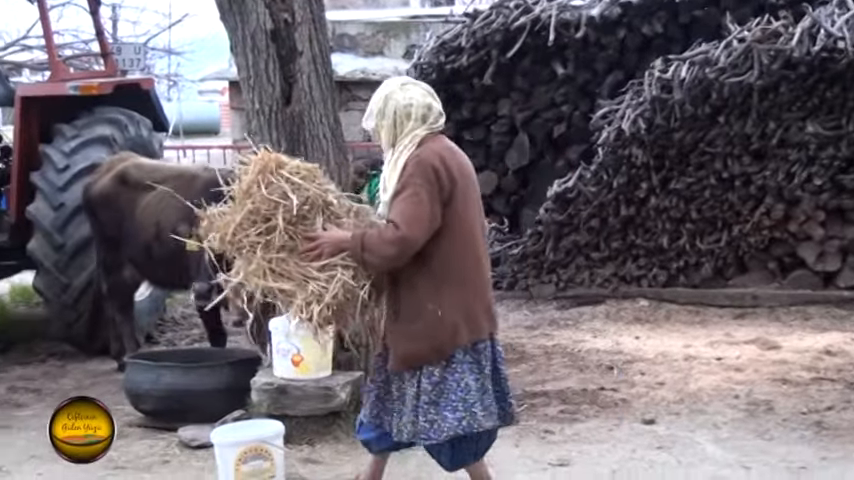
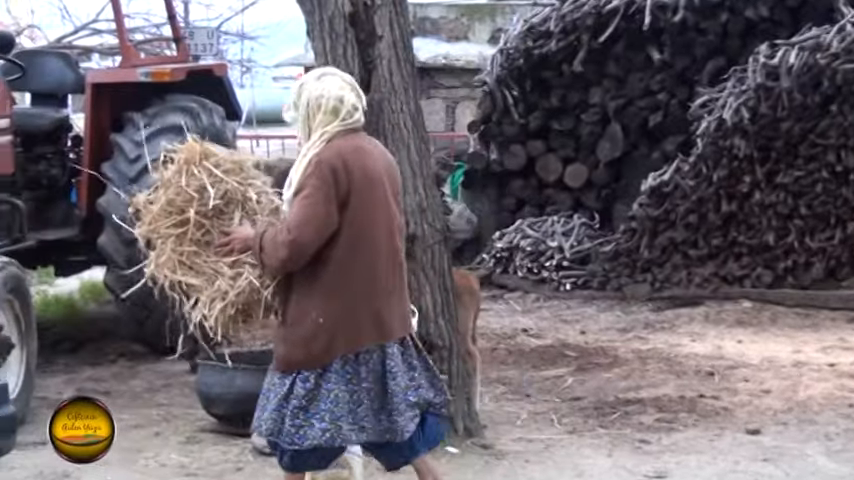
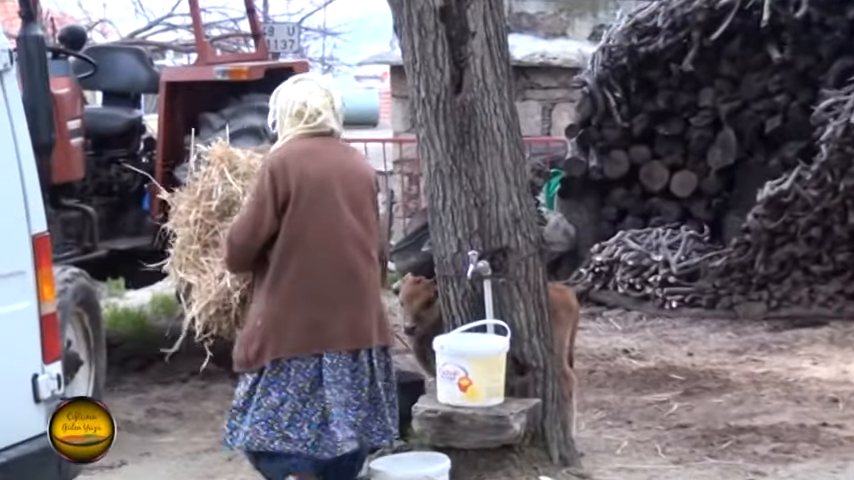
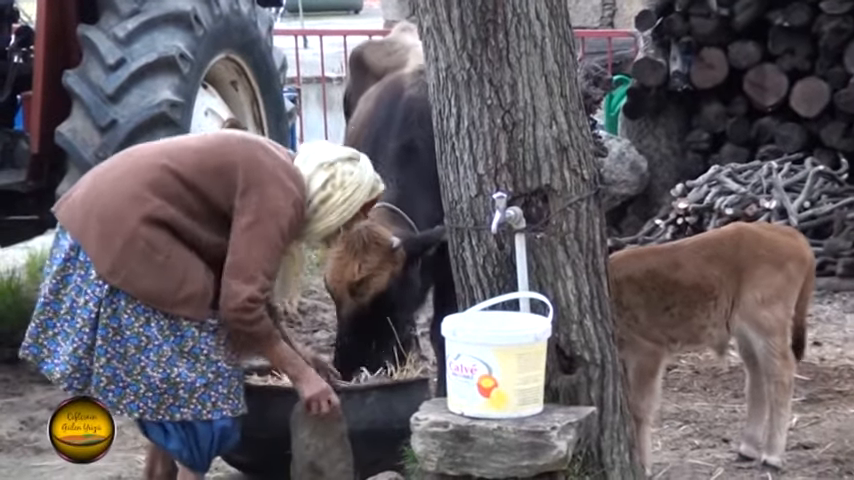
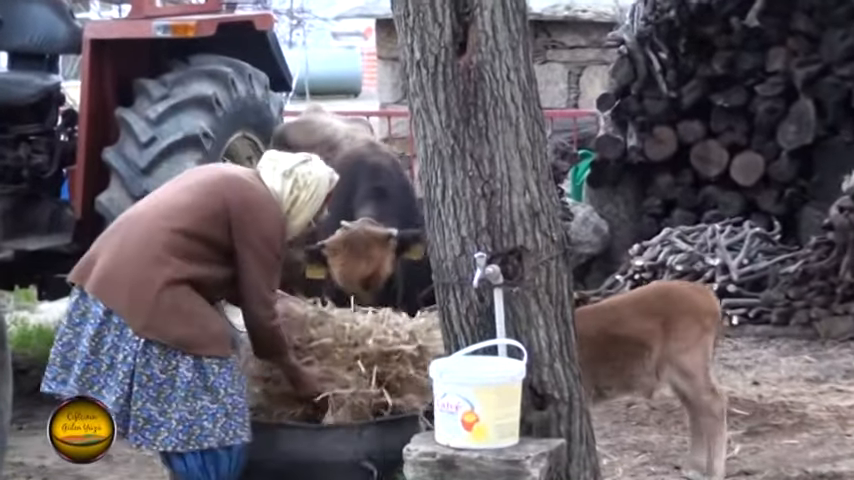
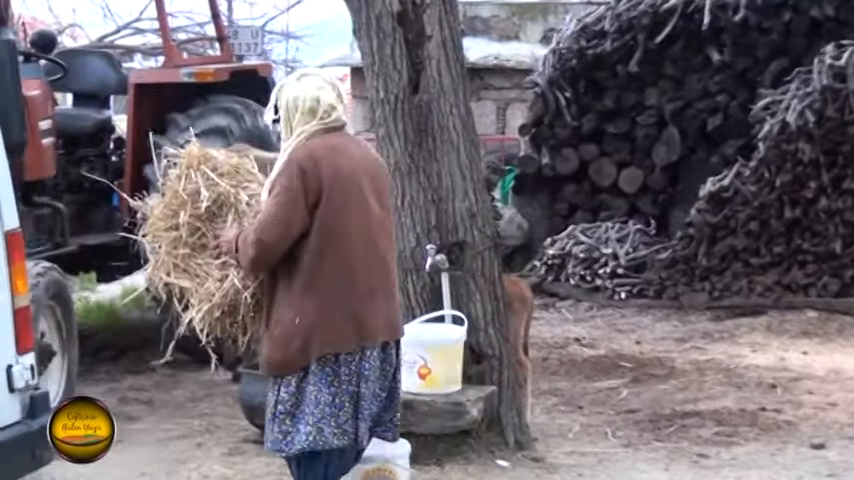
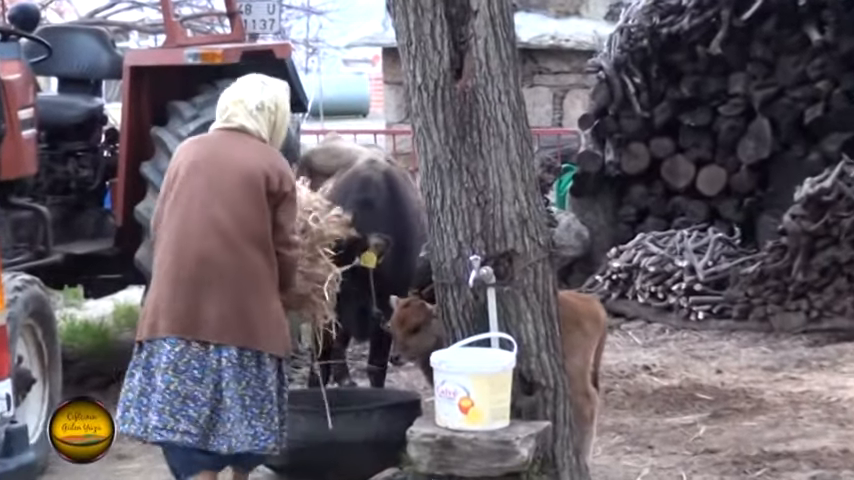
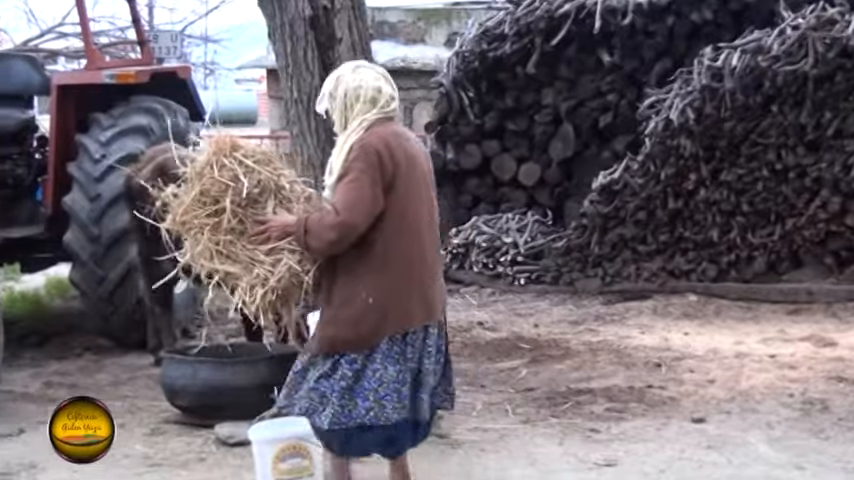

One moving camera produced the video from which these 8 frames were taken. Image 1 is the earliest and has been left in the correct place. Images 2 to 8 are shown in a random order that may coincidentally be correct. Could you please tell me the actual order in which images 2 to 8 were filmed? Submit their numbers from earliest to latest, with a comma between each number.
8, 2, 6, 3, 7, 5, 4
